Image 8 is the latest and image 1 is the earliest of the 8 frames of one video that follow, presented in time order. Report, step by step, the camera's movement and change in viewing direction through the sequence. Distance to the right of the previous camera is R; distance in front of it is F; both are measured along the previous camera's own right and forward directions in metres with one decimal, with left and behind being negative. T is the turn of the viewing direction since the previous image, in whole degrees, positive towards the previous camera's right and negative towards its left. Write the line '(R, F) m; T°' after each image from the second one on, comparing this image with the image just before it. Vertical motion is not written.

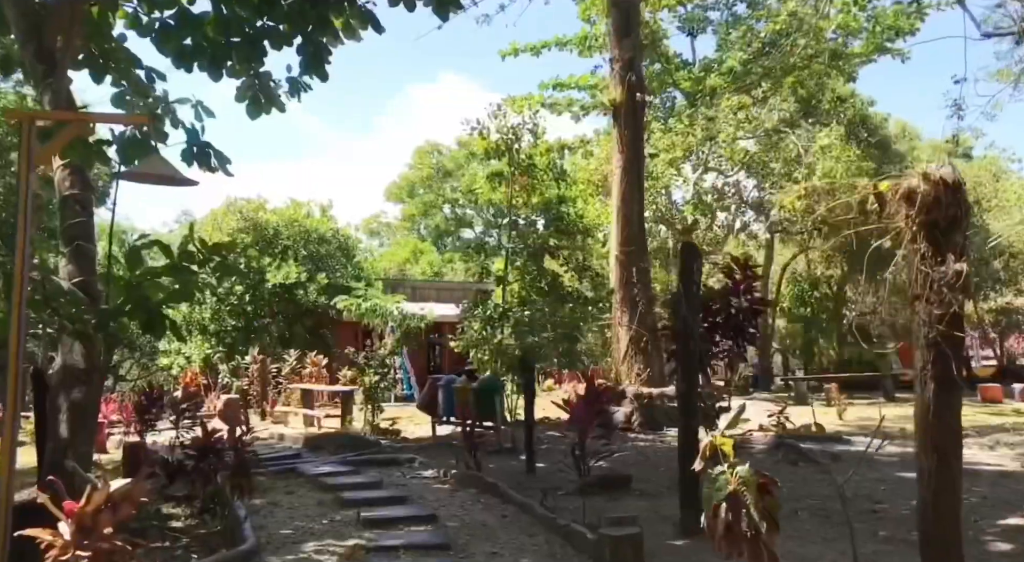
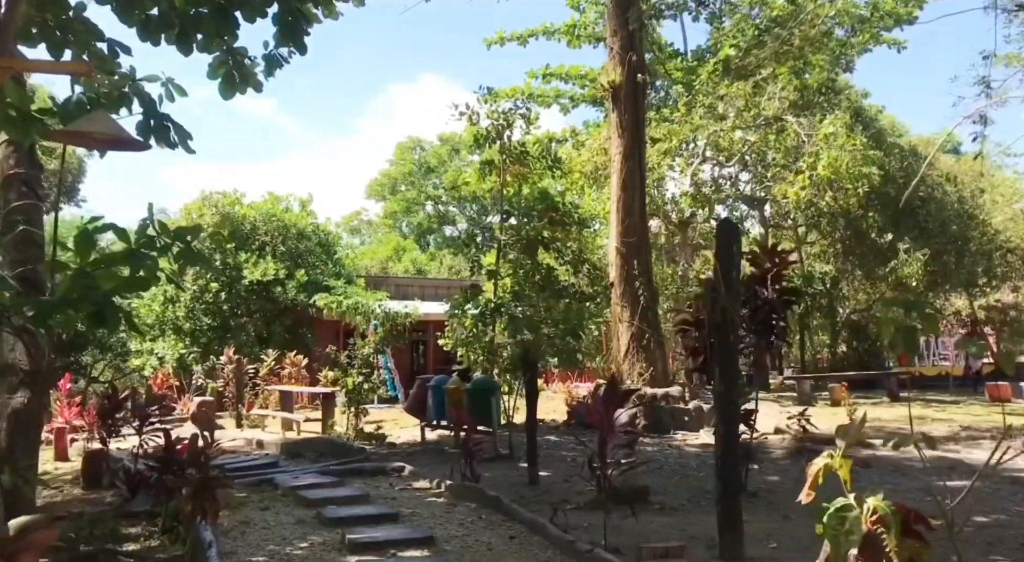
(-0.2, +0.7) m; +1°
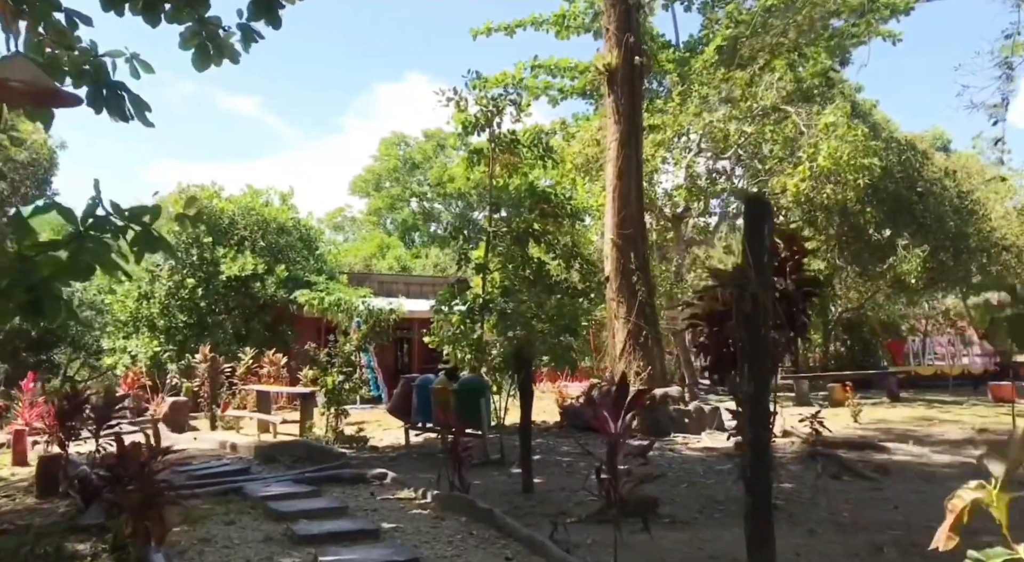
(-0.1, +0.6) m; +1°
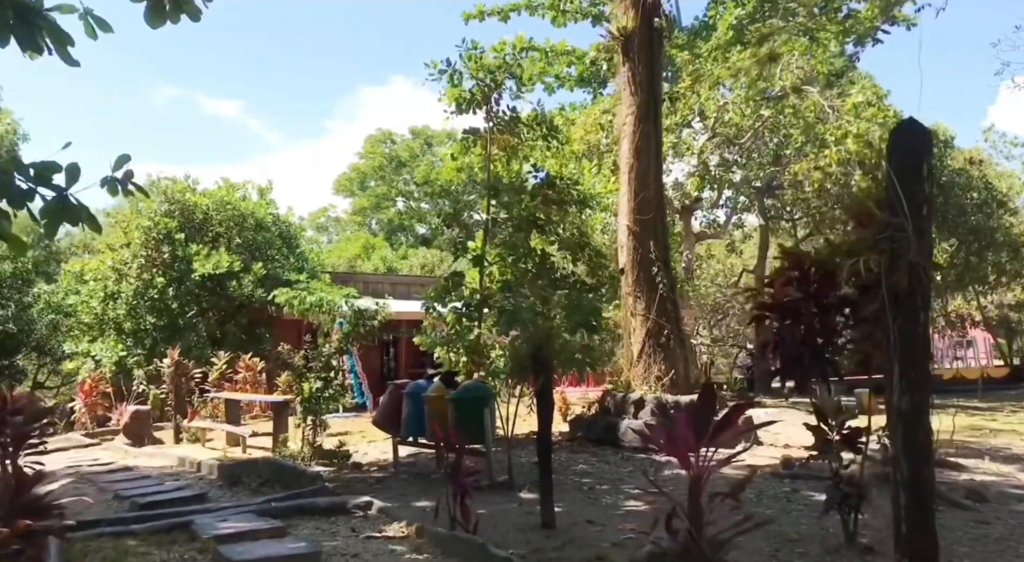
(-0.2, +1.2) m; +1°
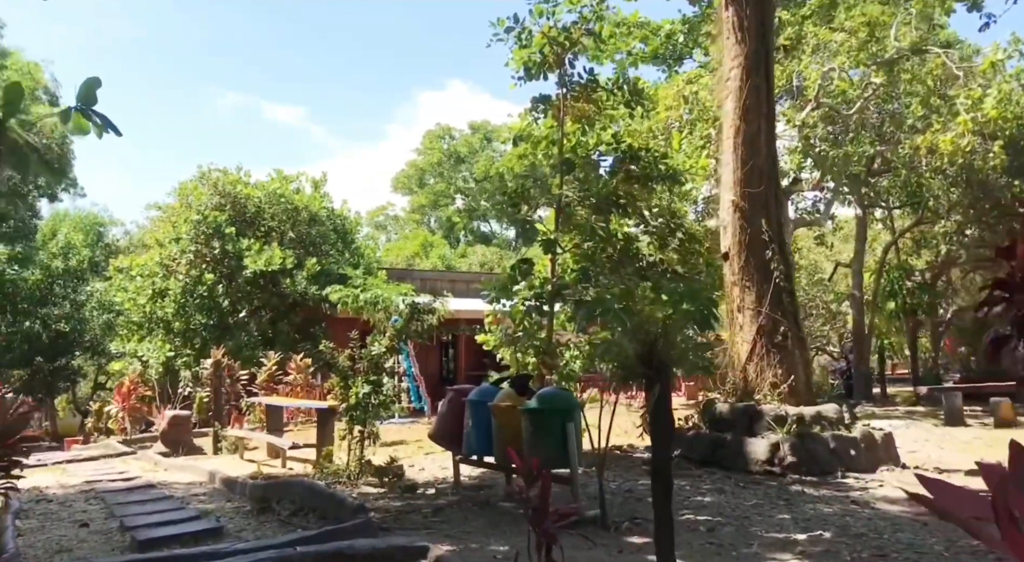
(-0.2, +1.4) m; -4°
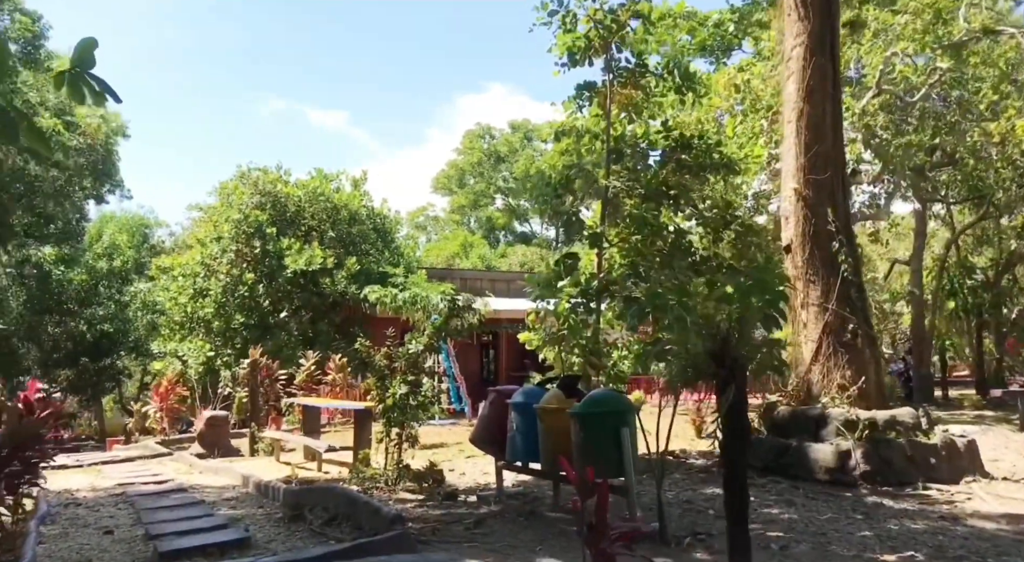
(0.0, +0.4) m; -3°
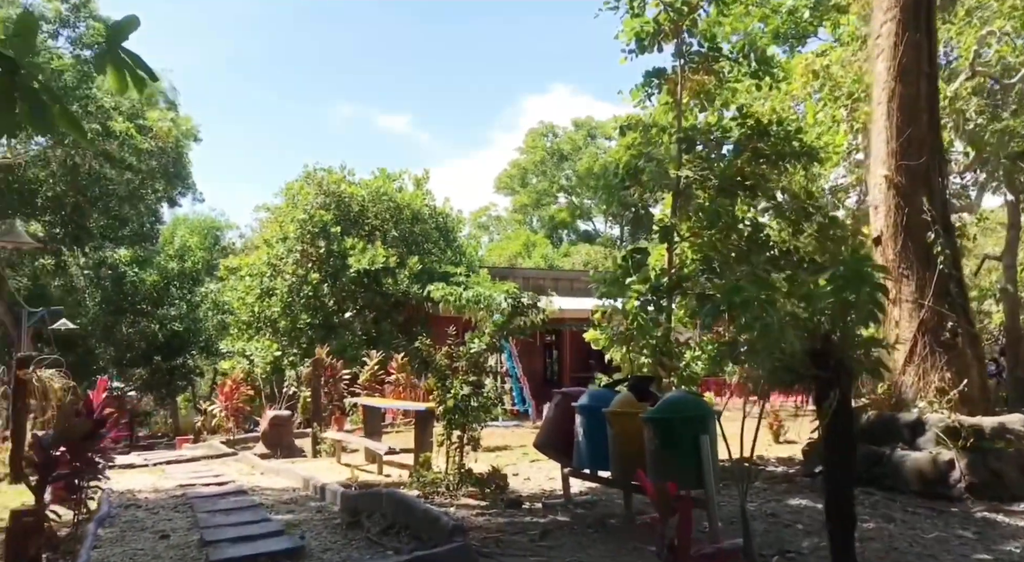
(0.0, +0.3) m; -4°
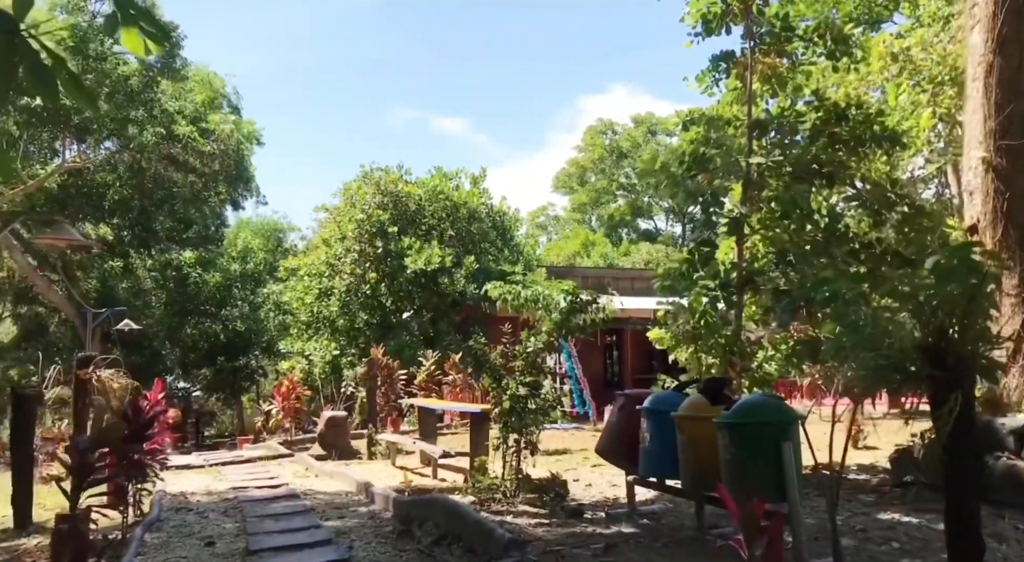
(0.0, +0.4) m; -4°
